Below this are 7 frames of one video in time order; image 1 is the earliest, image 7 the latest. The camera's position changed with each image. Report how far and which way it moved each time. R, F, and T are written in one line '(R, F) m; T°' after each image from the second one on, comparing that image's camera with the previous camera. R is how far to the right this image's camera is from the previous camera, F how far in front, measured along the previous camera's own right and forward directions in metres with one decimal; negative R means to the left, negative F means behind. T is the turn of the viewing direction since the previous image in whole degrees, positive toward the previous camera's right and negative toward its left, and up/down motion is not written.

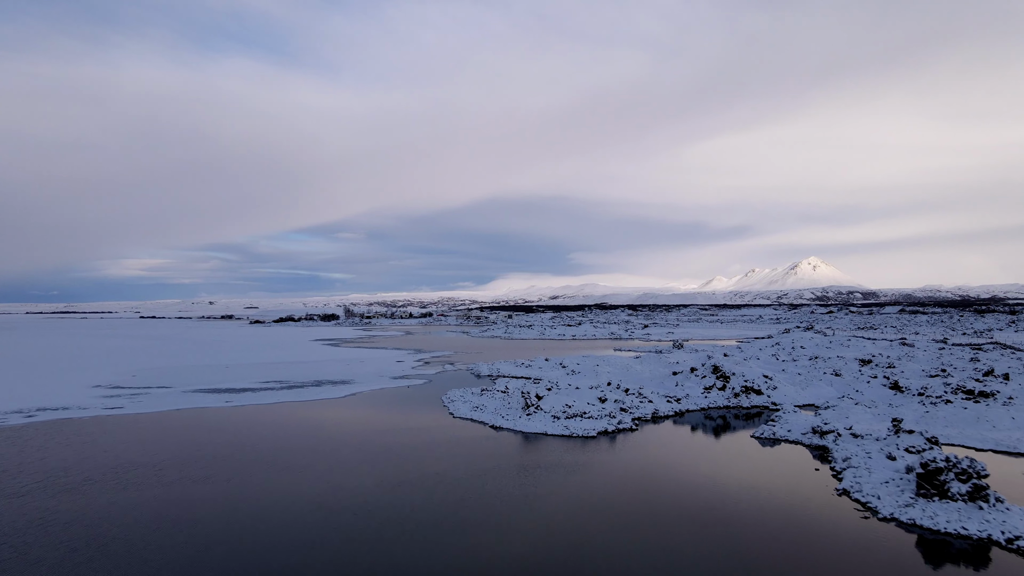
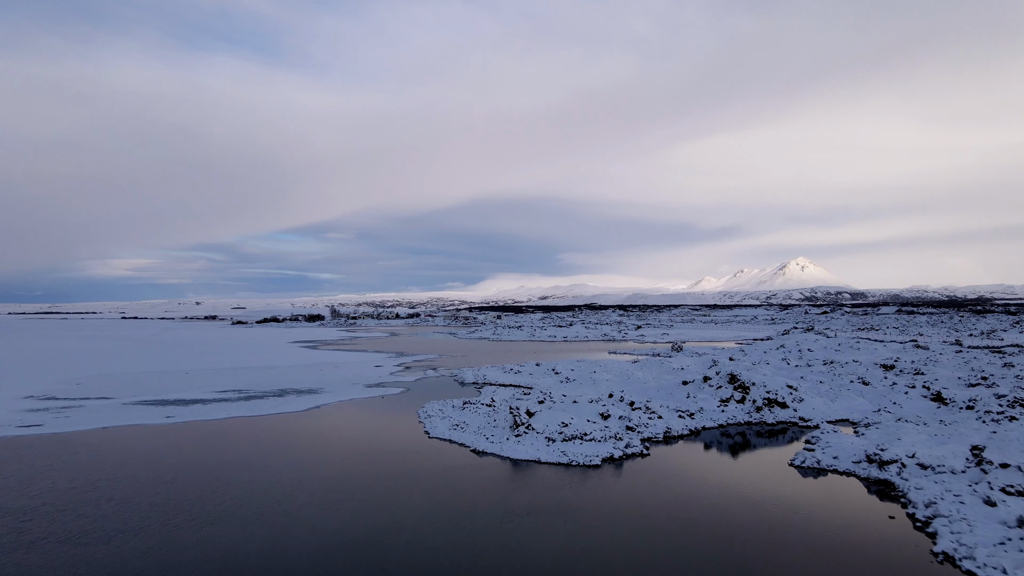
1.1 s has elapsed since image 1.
(+0.1, +3.0) m; +1°
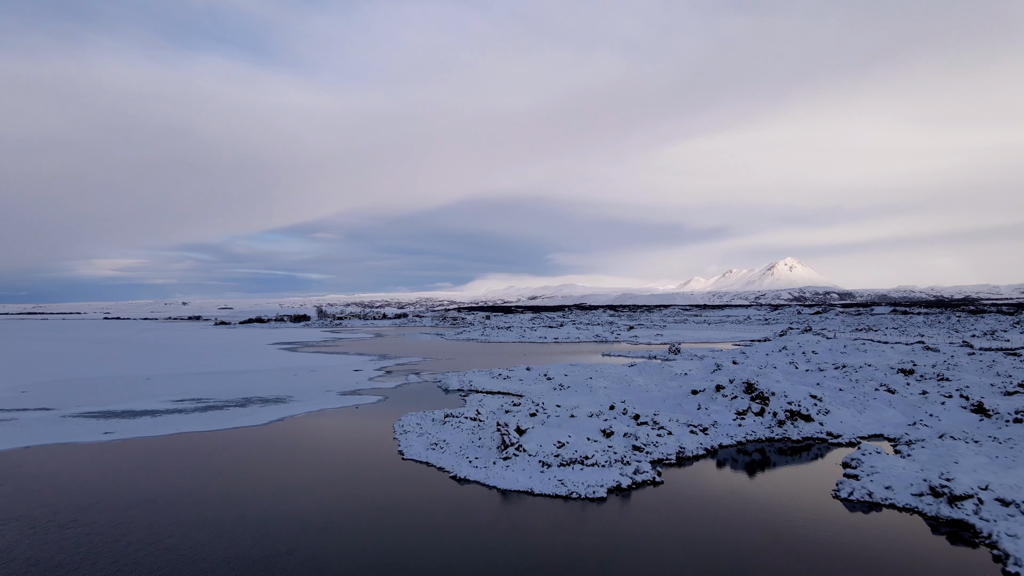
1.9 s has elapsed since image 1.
(0.0, +2.4) m; +1°
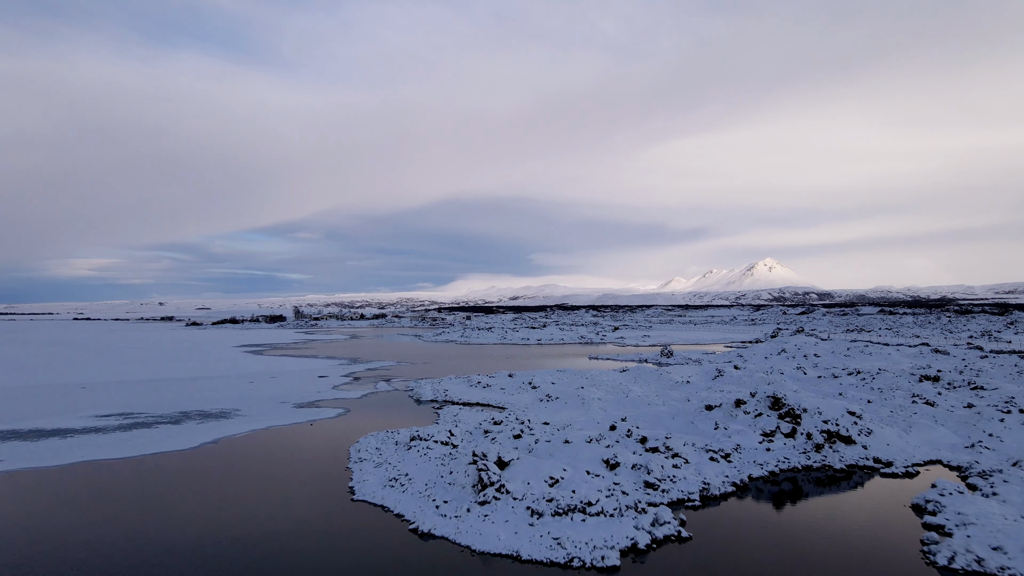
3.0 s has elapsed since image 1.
(0.0, +3.1) m; +2°
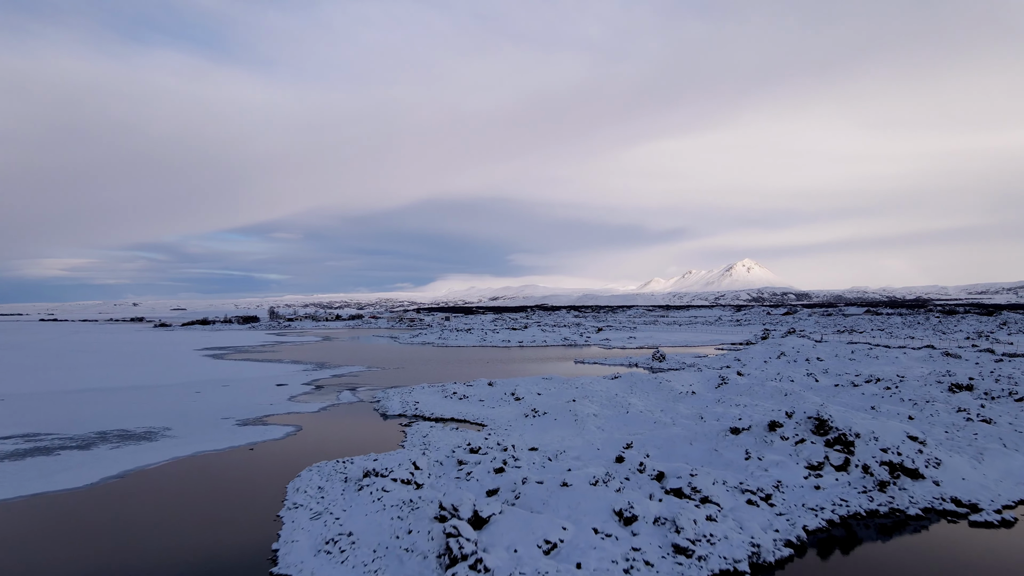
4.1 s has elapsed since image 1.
(0.0, +3.1) m; +2°
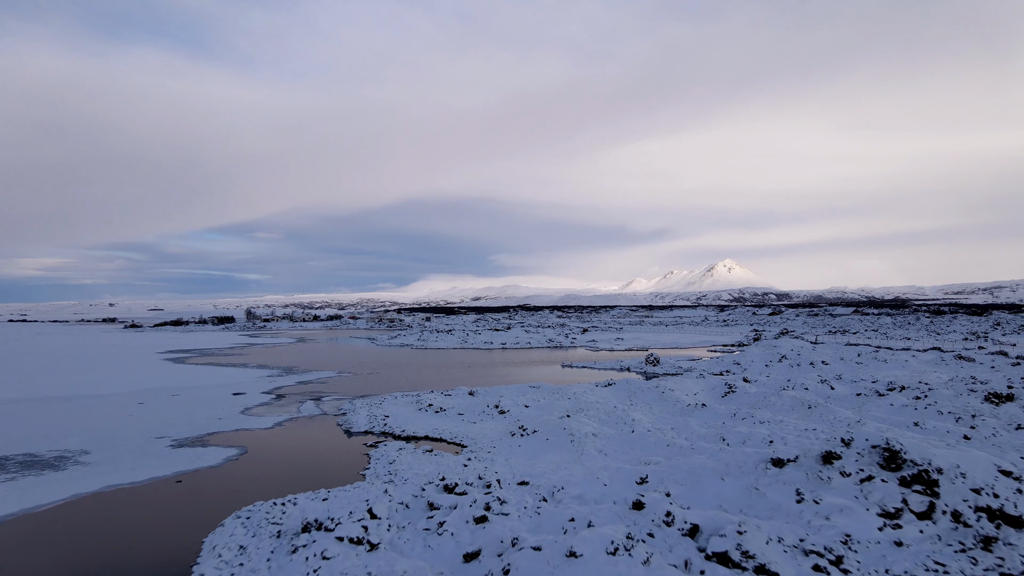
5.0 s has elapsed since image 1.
(-0.1, +2.7) m; +2°
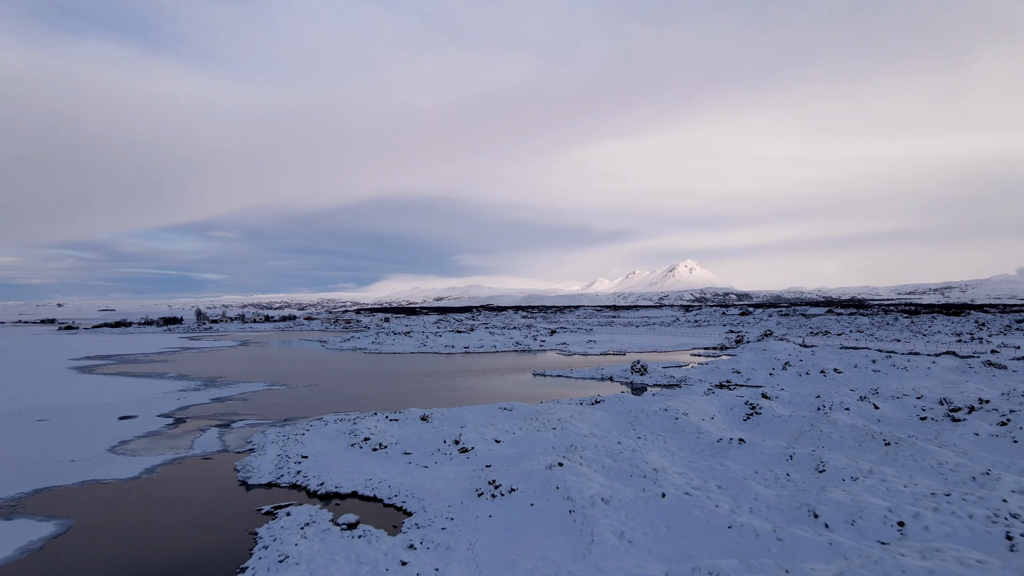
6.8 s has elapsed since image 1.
(-0.1, +5.1) m; +4°
